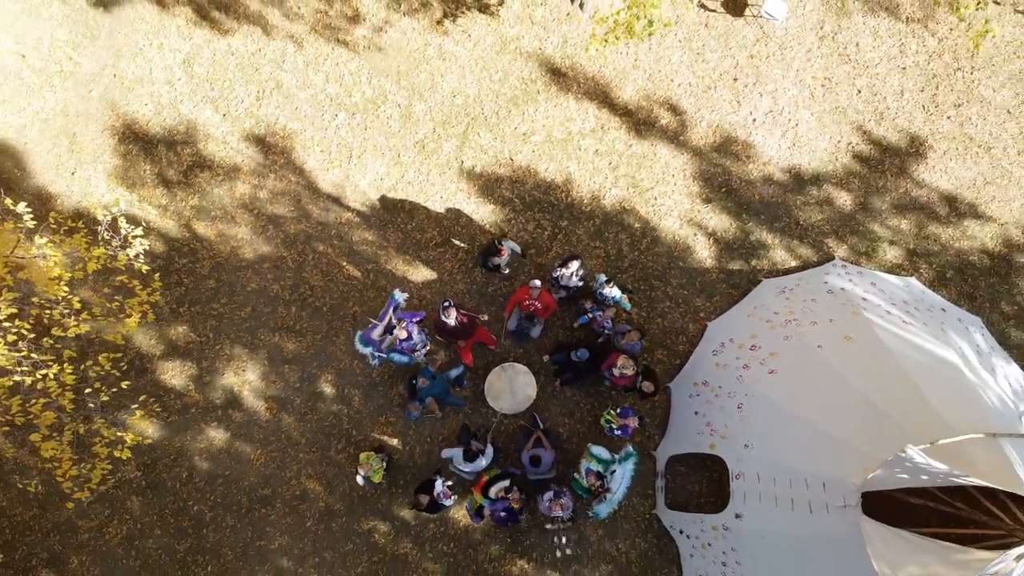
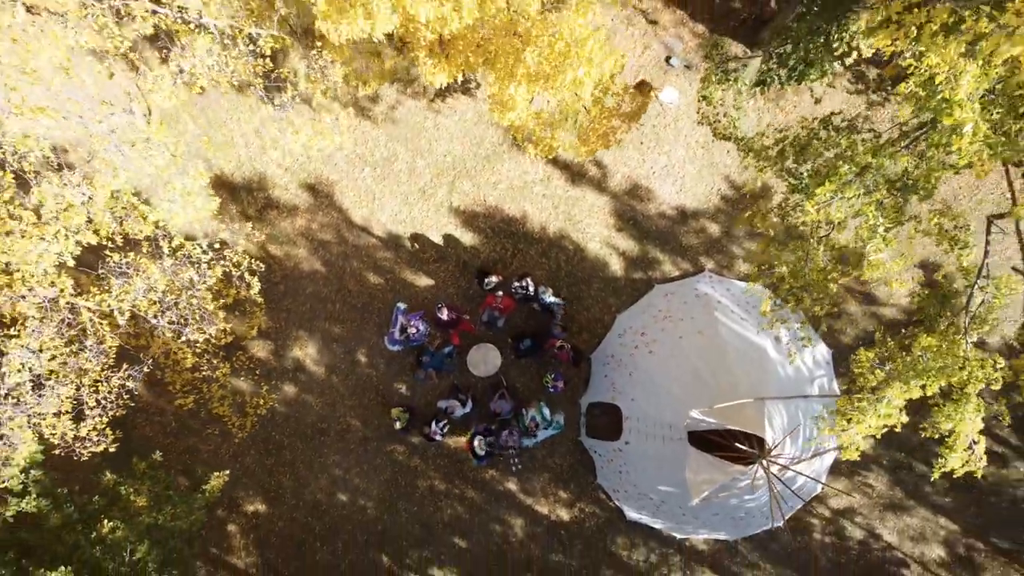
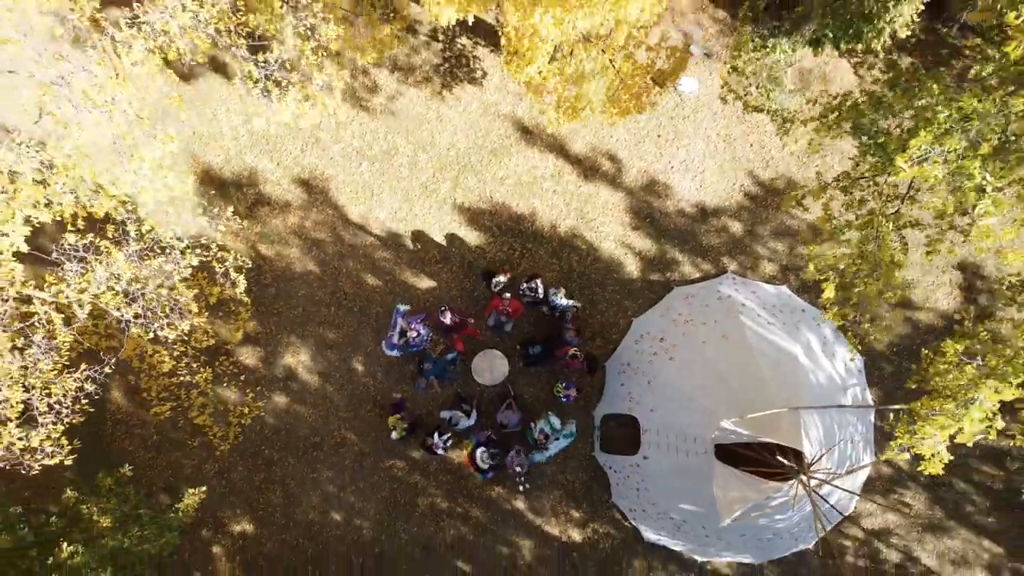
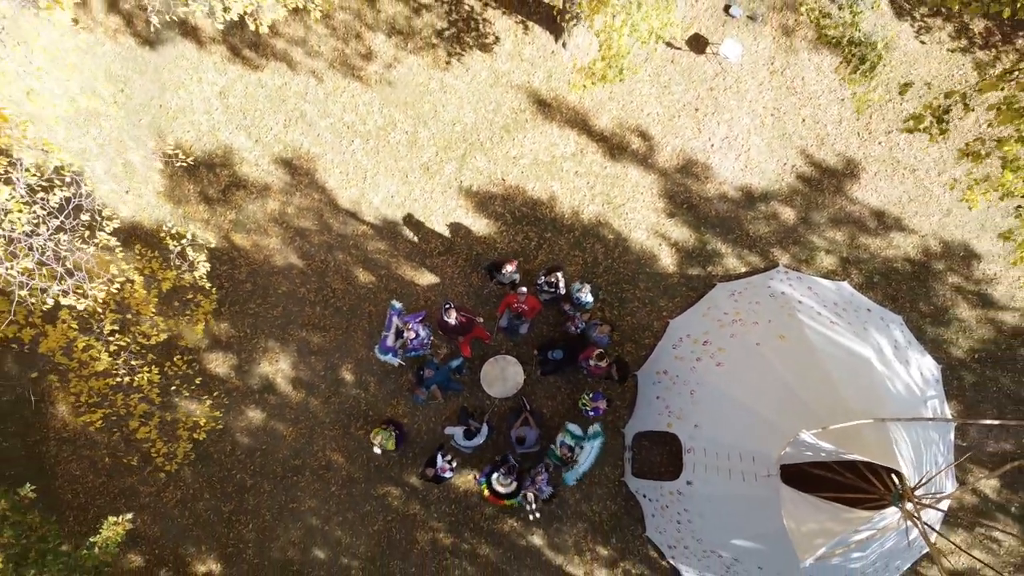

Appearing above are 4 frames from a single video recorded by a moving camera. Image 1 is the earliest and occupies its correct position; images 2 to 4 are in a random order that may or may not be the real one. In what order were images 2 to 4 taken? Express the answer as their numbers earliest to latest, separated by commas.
4, 3, 2
